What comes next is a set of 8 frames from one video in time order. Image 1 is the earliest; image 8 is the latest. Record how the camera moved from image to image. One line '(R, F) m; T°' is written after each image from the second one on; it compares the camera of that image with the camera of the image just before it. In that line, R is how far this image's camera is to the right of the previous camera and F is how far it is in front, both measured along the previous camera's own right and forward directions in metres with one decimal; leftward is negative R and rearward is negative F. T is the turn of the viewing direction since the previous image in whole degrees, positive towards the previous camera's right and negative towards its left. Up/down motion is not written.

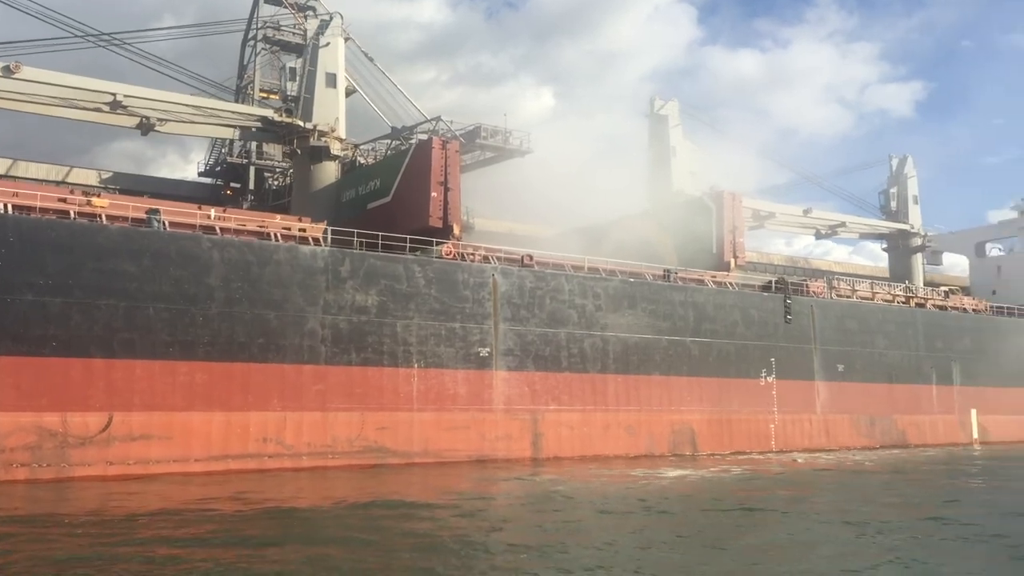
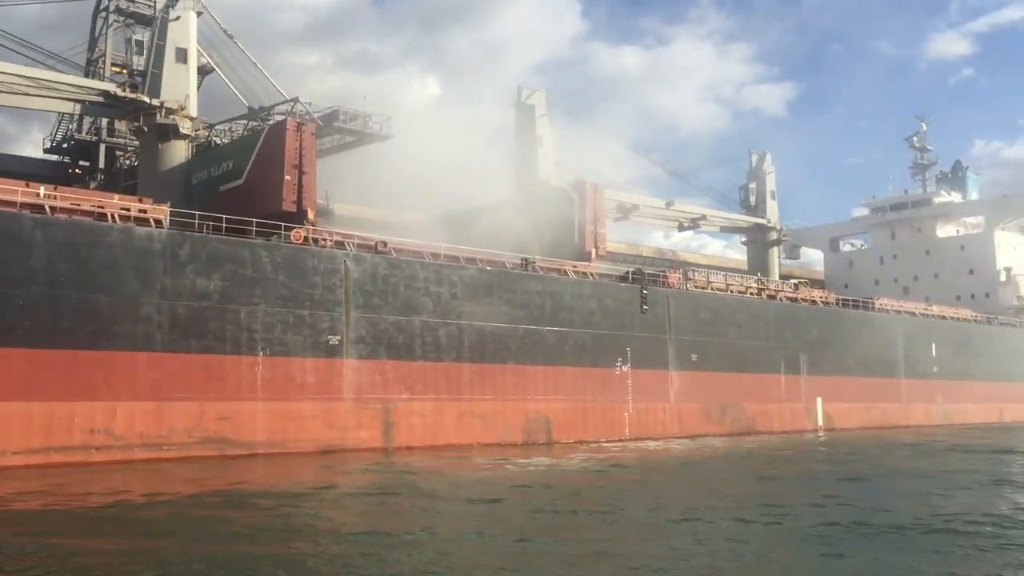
(+1.5, +0.1) m; +5°
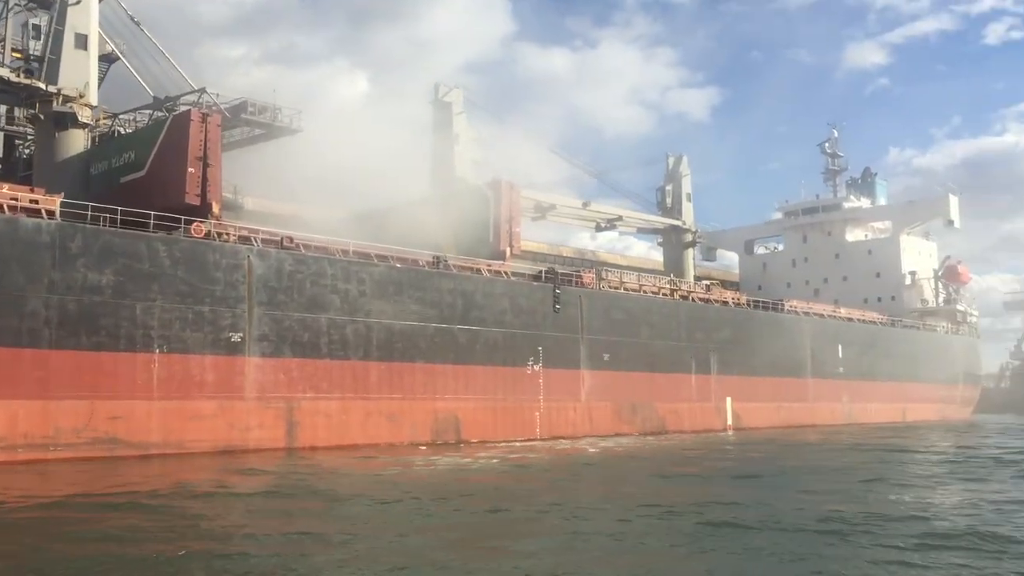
(+0.9, +0.1) m; +4°
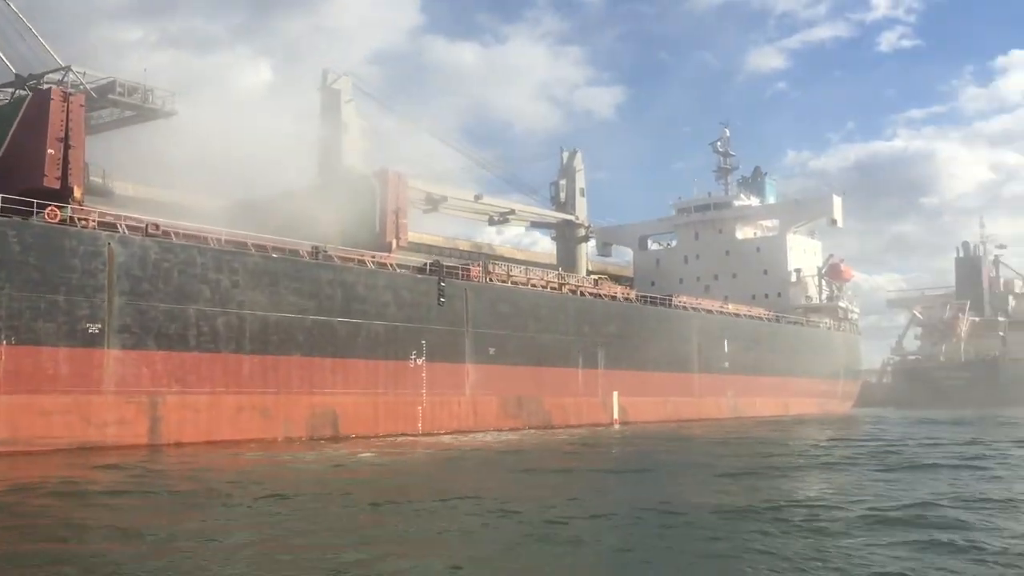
(+1.2, +0.2) m; +5°
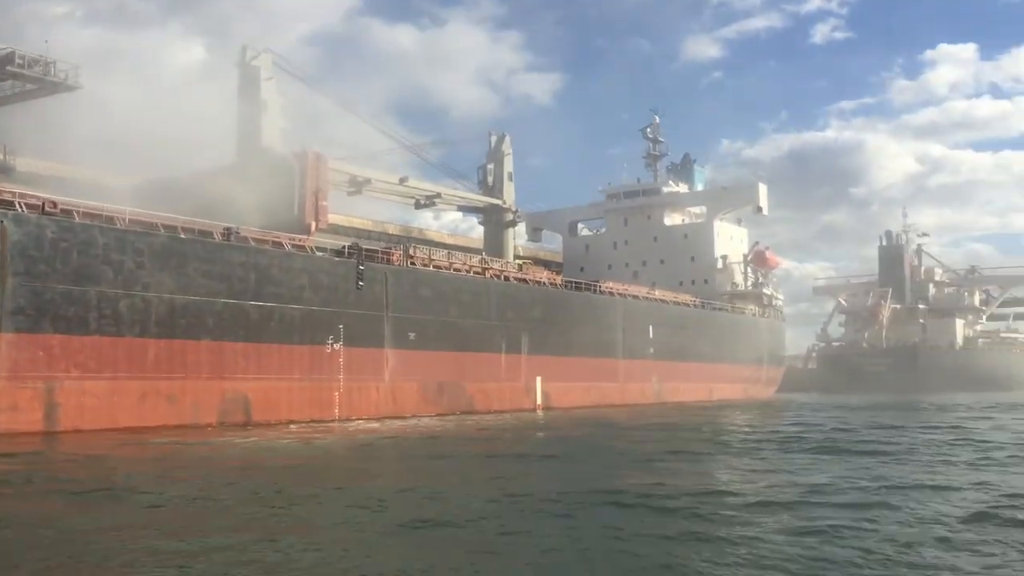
(+0.7, +0.2) m; +3°
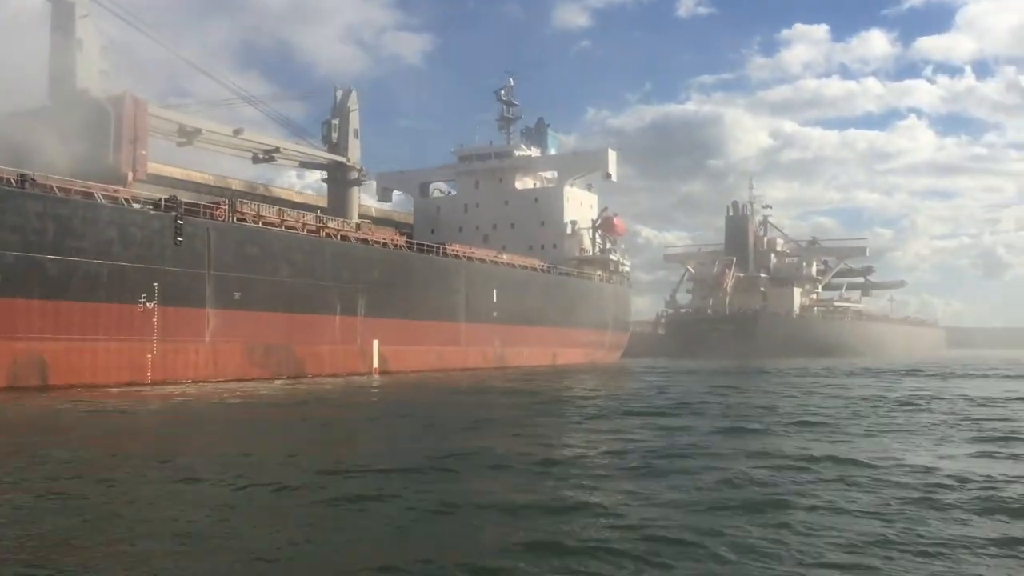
(+0.8, +0.2) m; +10°
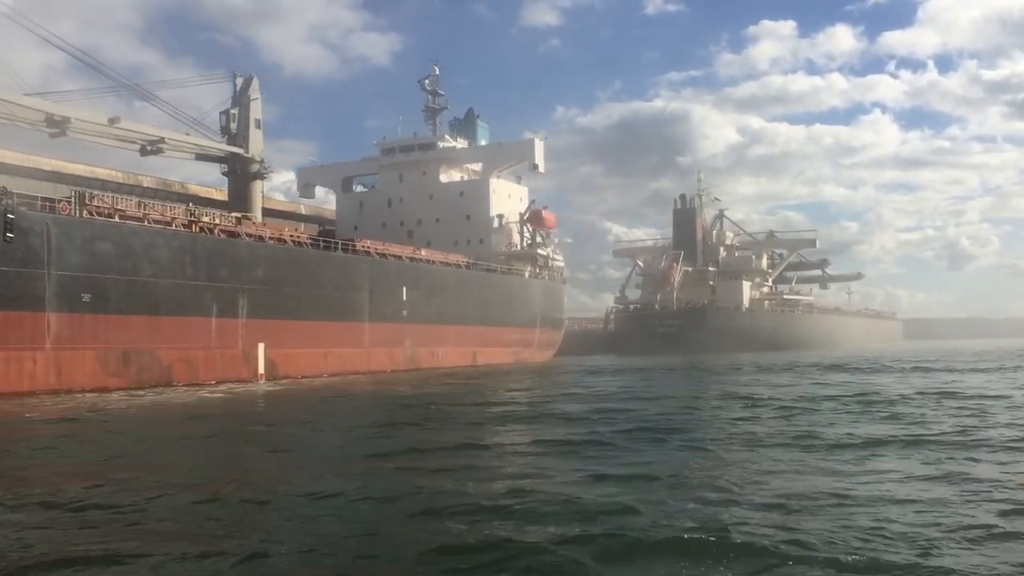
(+1.3, +0.9) m; +3°
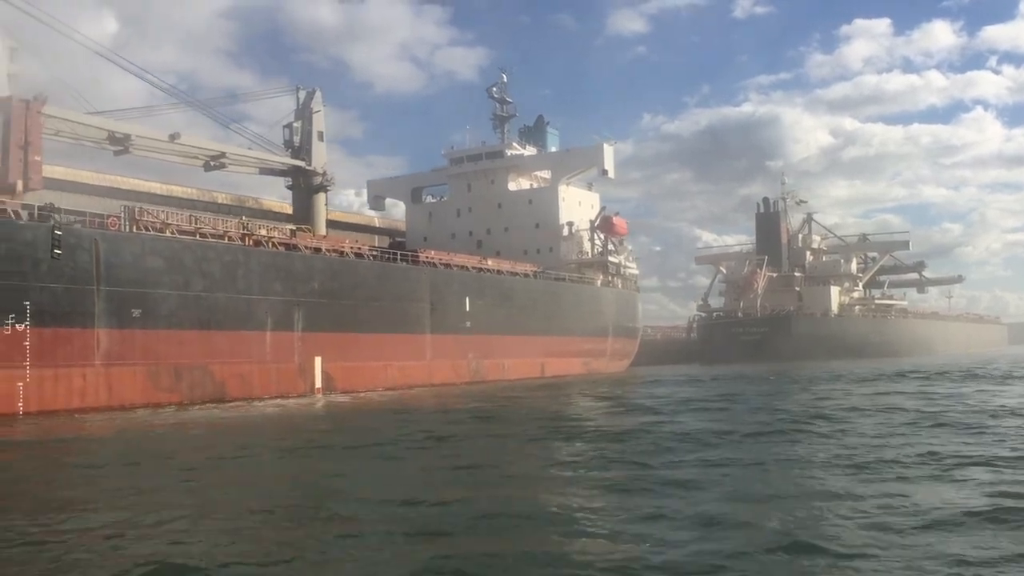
(+0.3, +0.8) m; -6°
